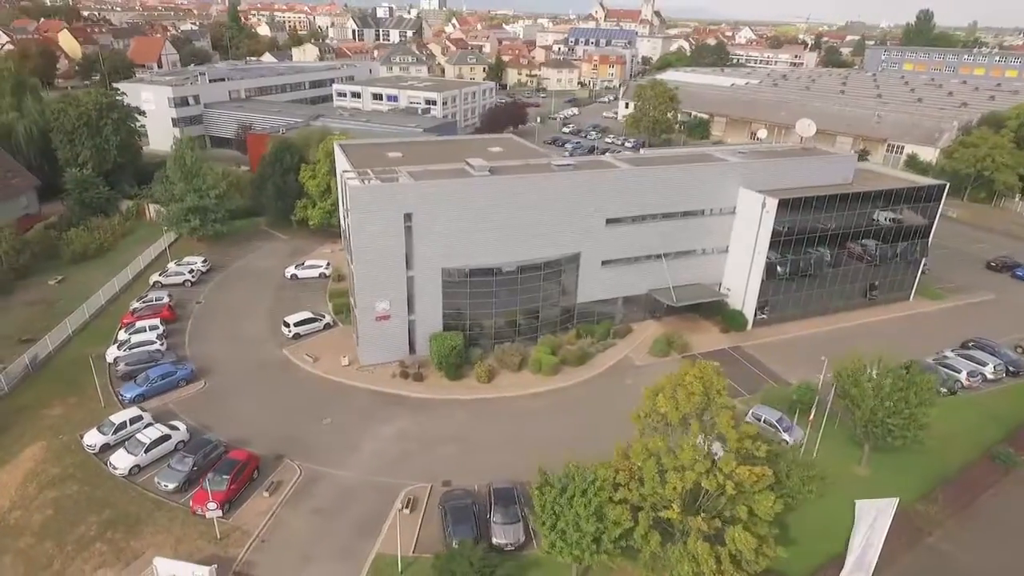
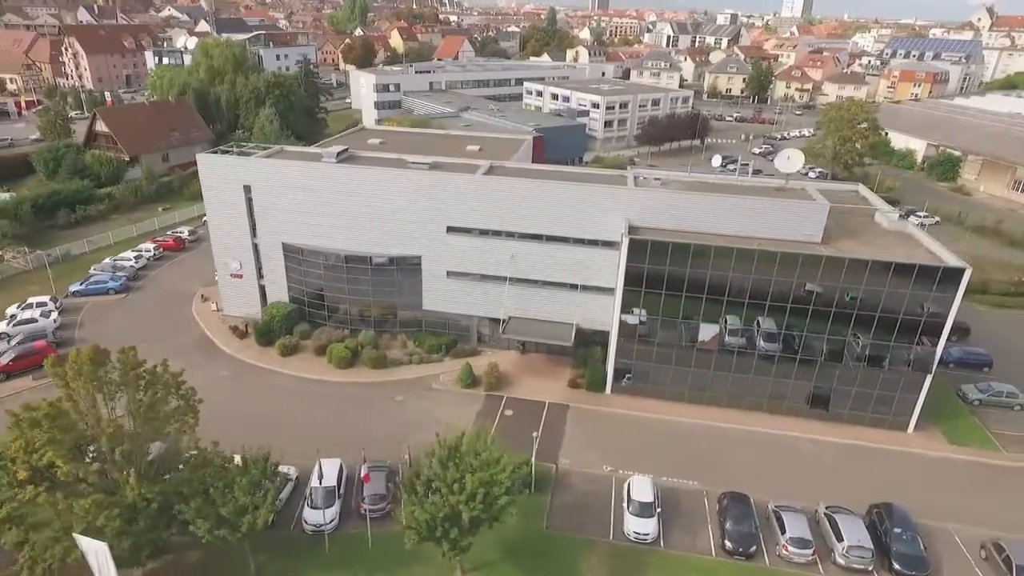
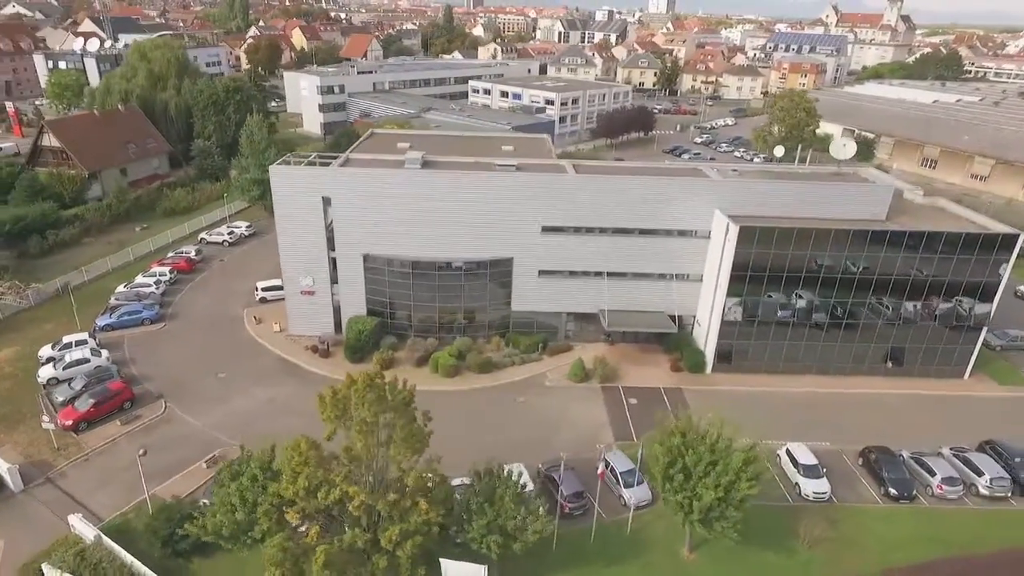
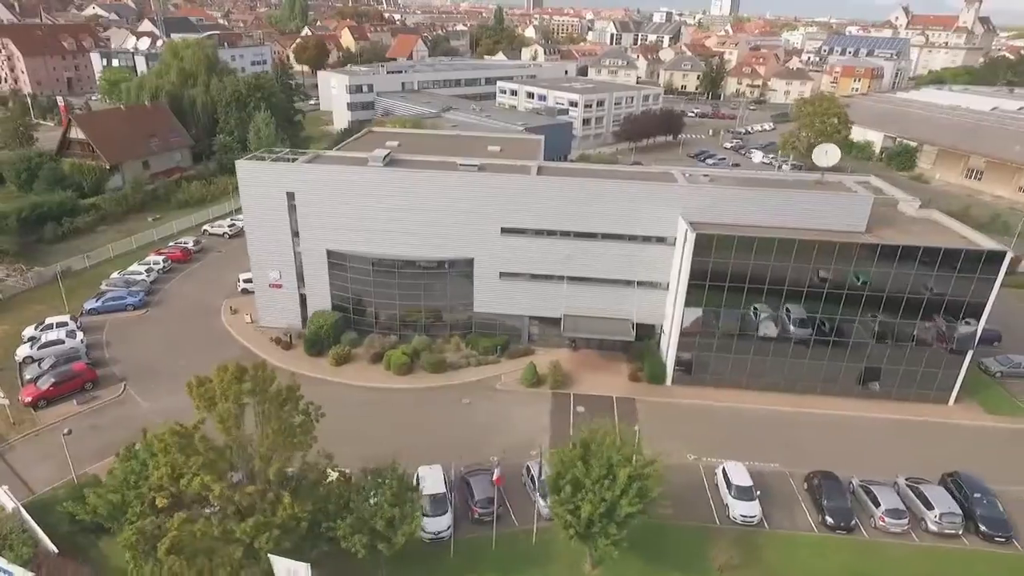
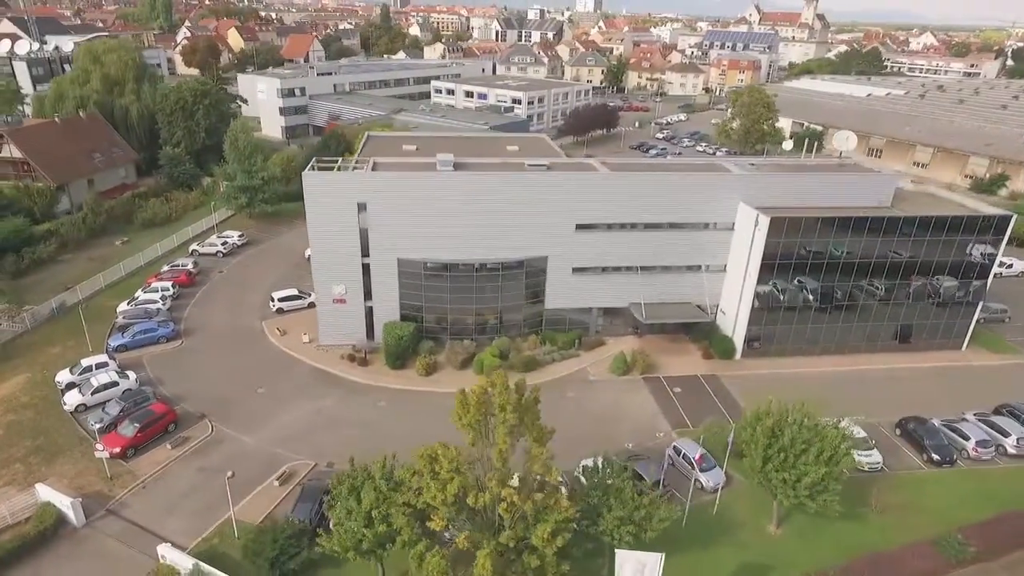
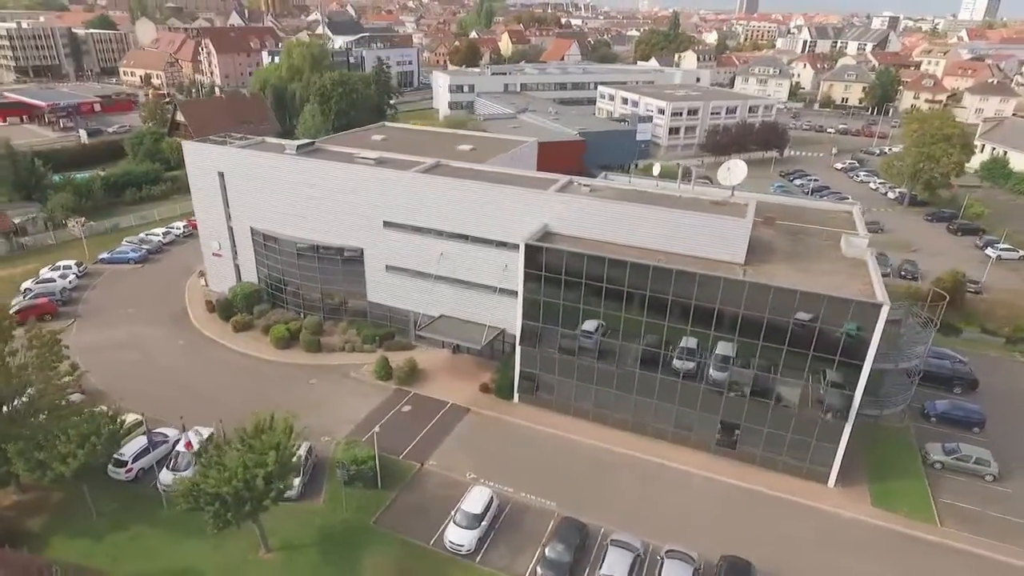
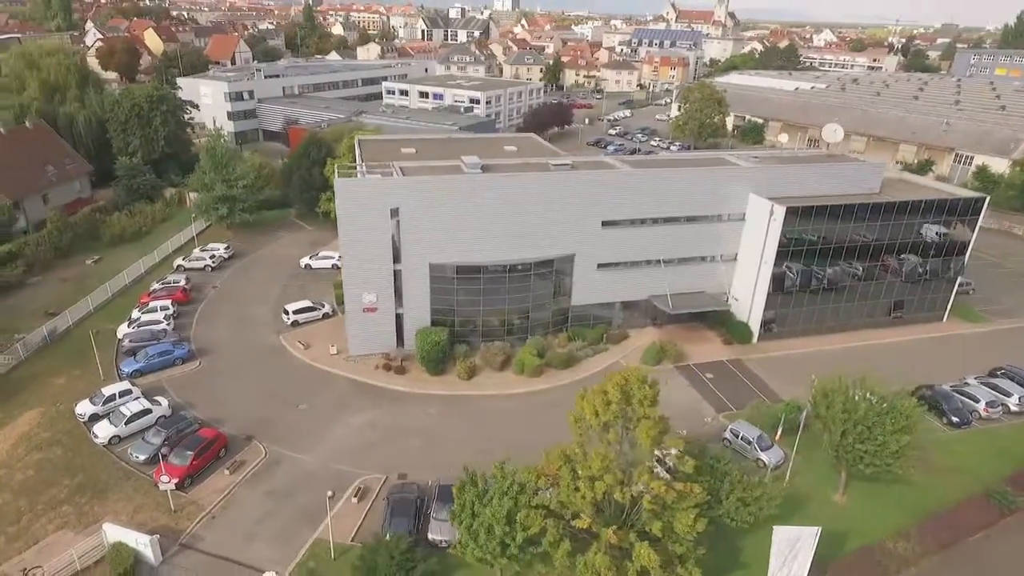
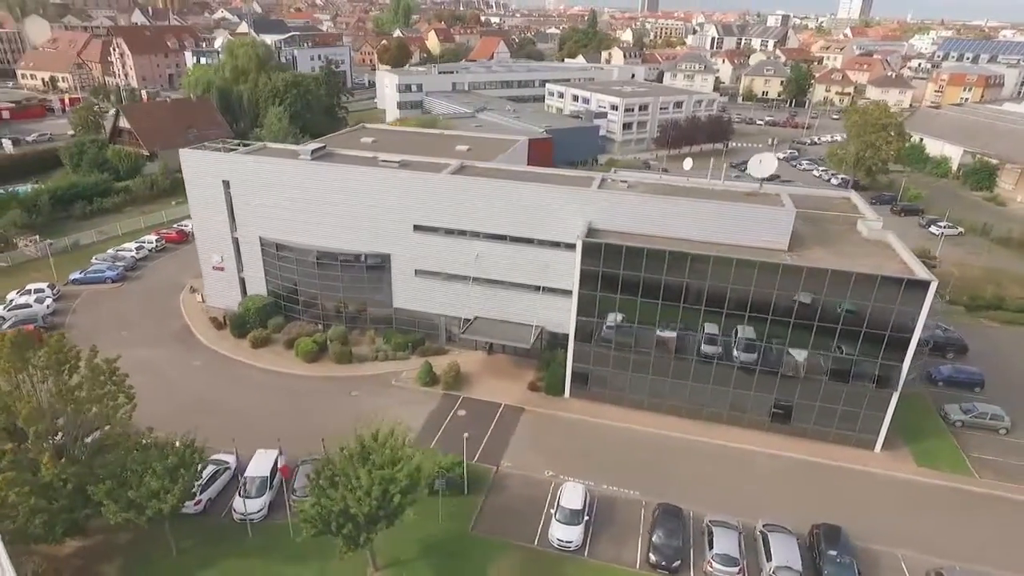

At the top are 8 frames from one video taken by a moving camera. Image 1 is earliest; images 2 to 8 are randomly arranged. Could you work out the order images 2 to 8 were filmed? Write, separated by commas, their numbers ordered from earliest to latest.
7, 5, 3, 4, 2, 8, 6
